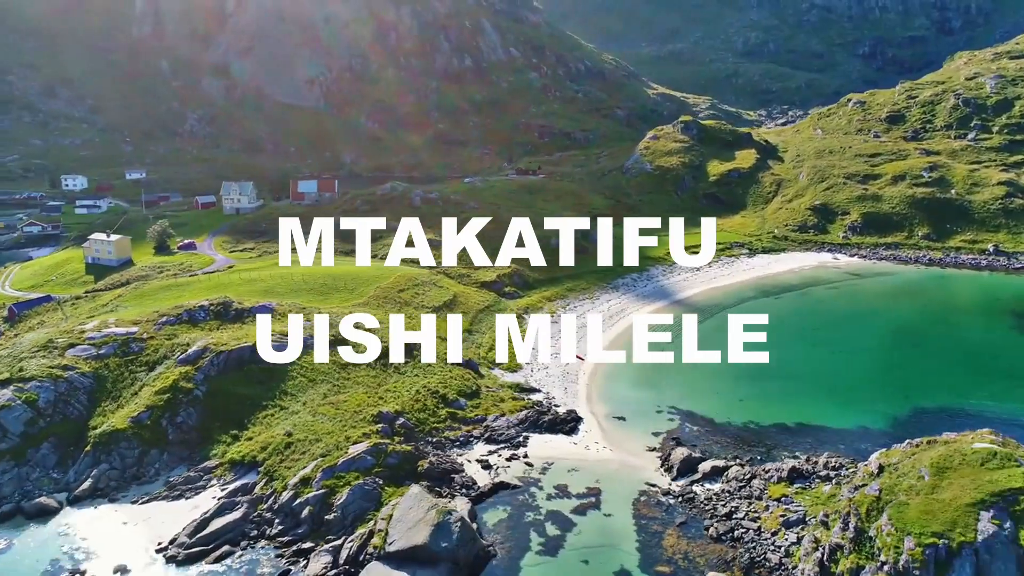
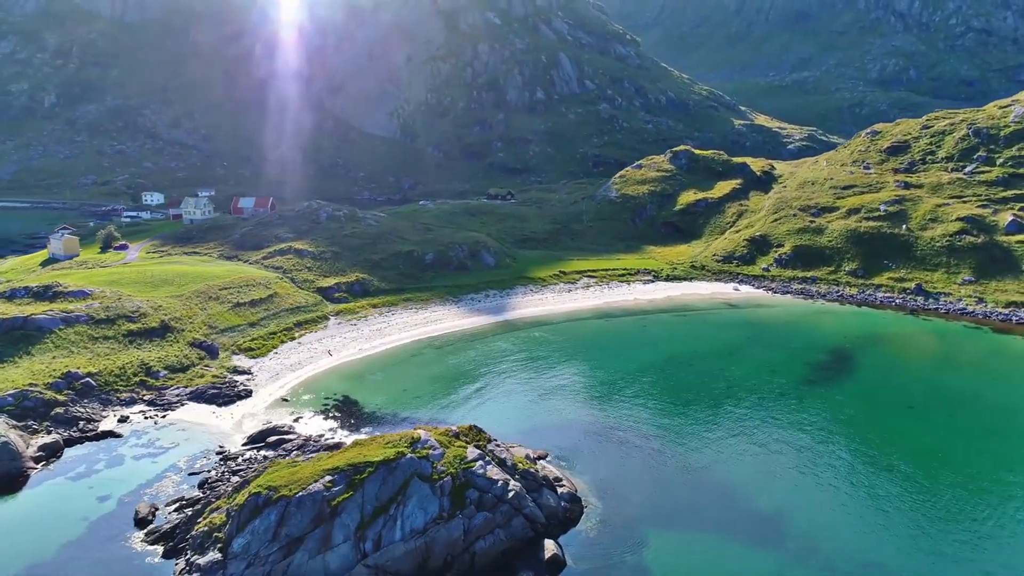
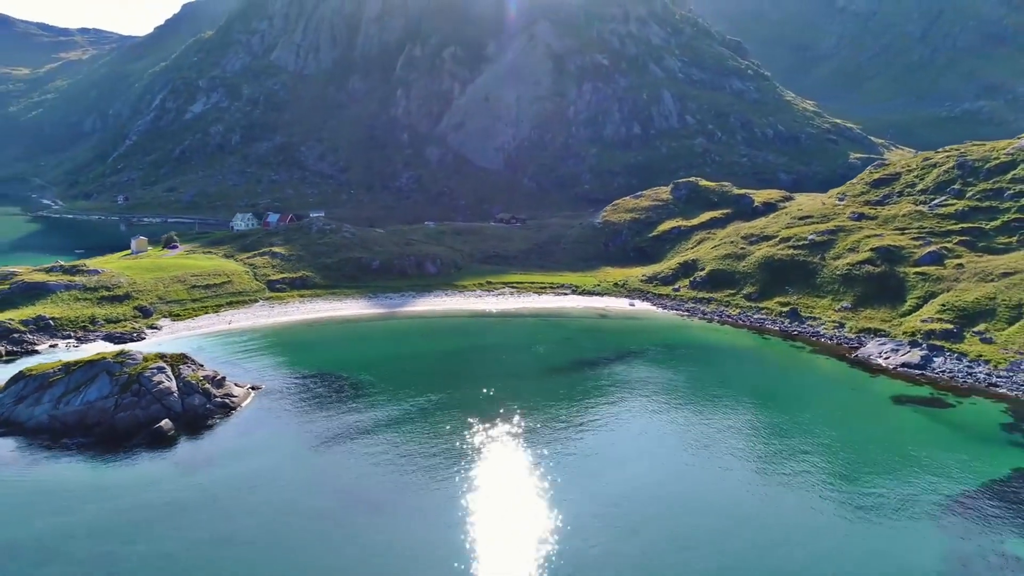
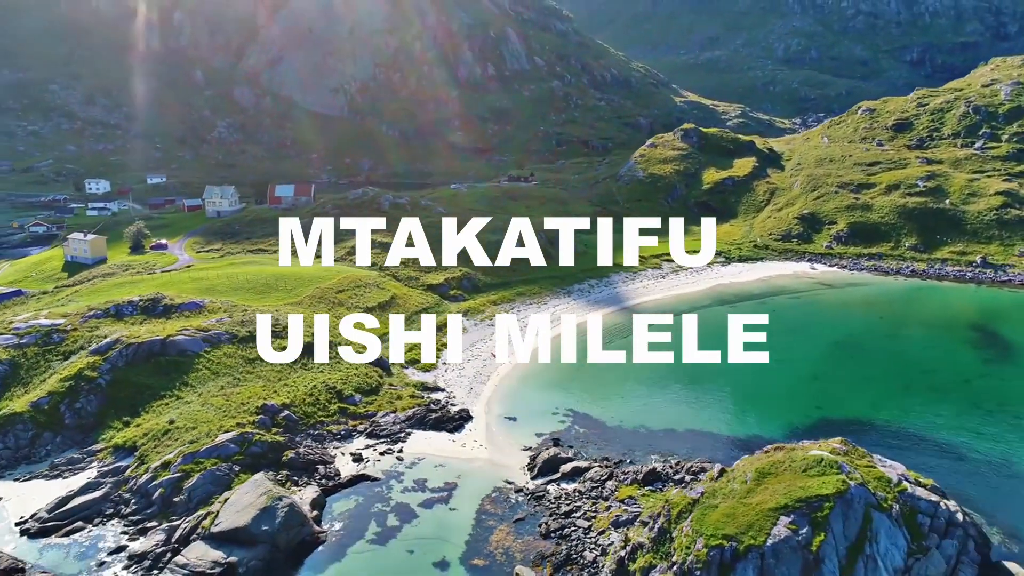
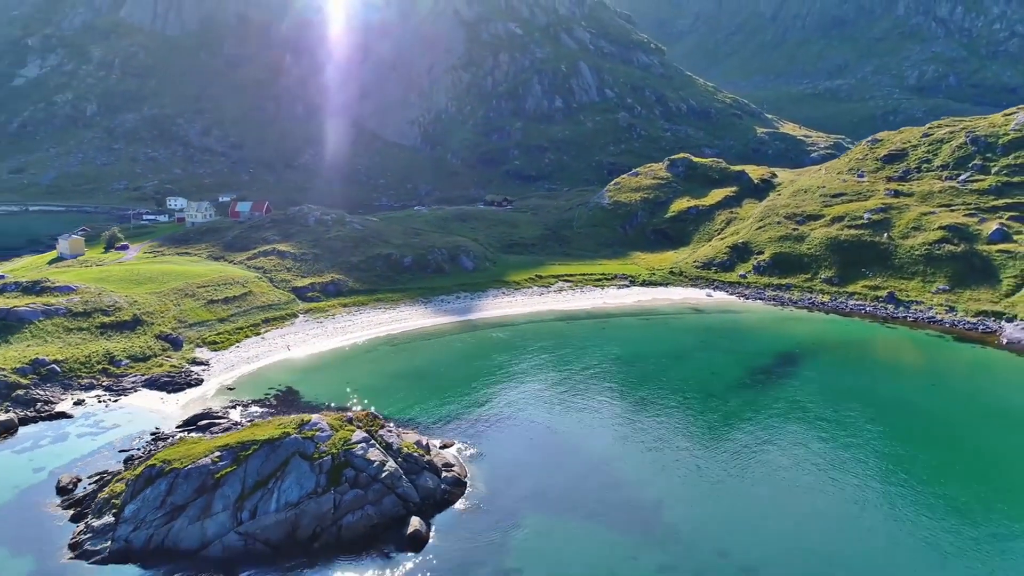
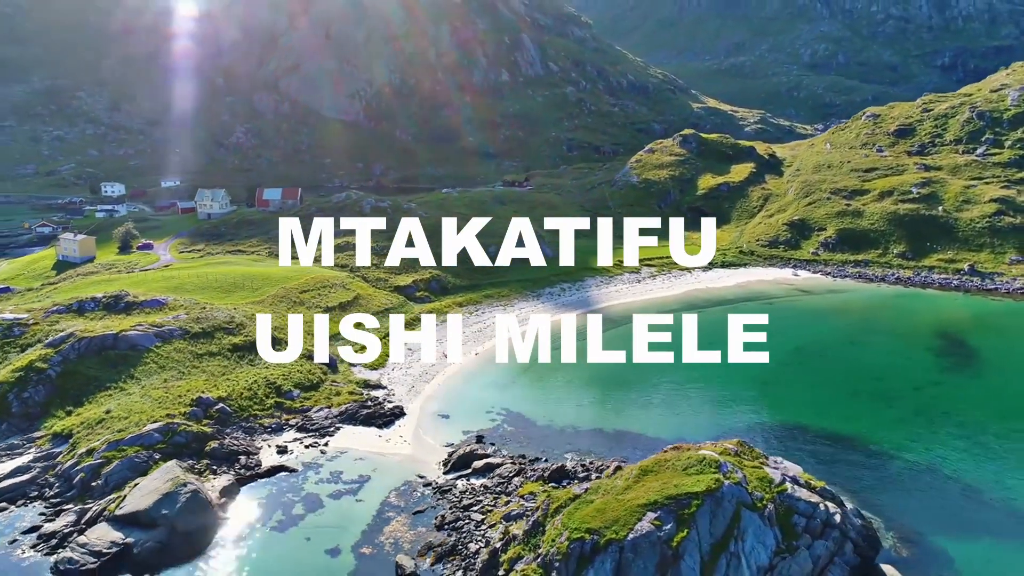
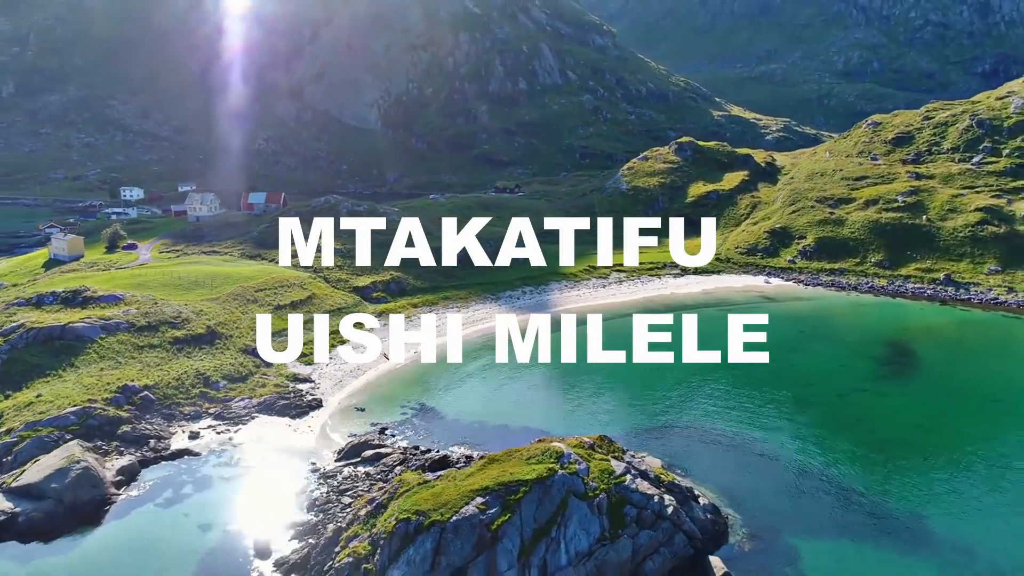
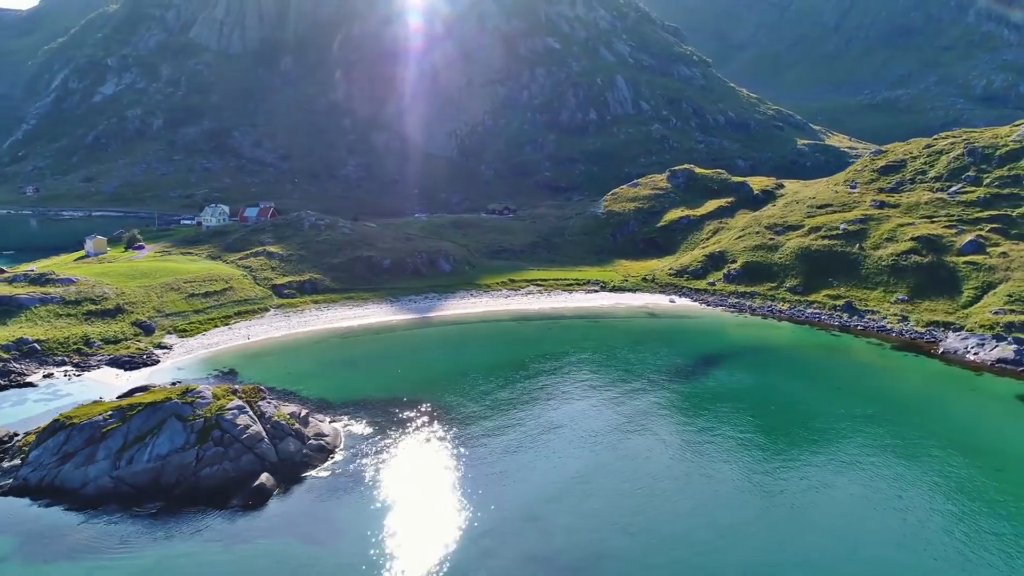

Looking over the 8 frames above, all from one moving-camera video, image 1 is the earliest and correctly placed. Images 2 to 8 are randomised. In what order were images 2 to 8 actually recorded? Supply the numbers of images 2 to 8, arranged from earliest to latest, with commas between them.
4, 6, 7, 2, 5, 8, 3
